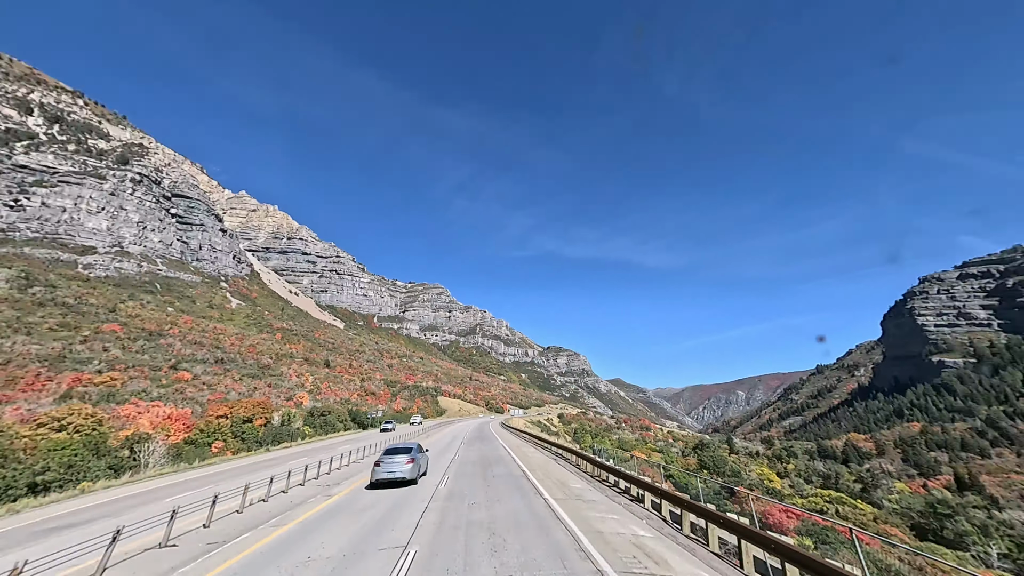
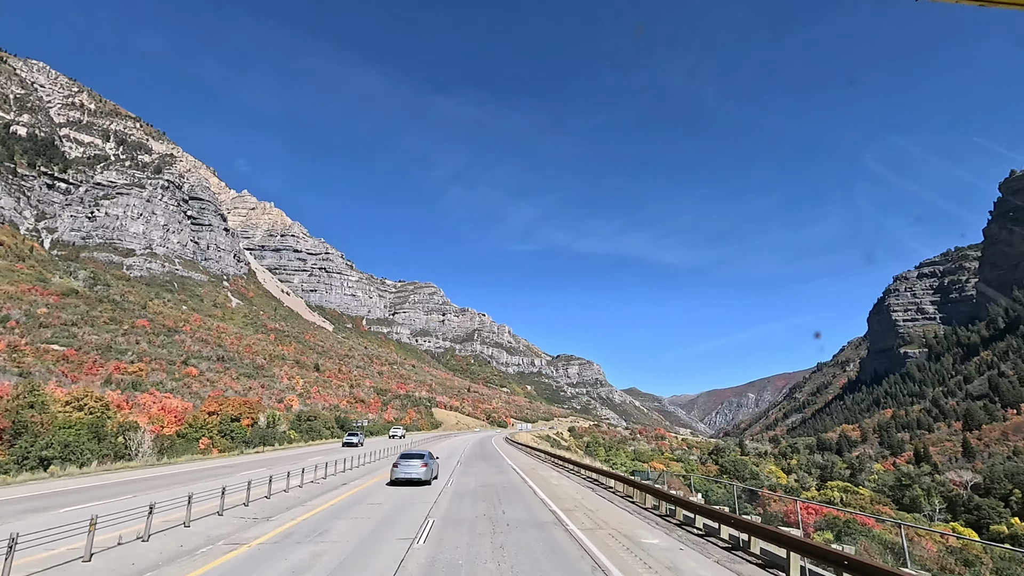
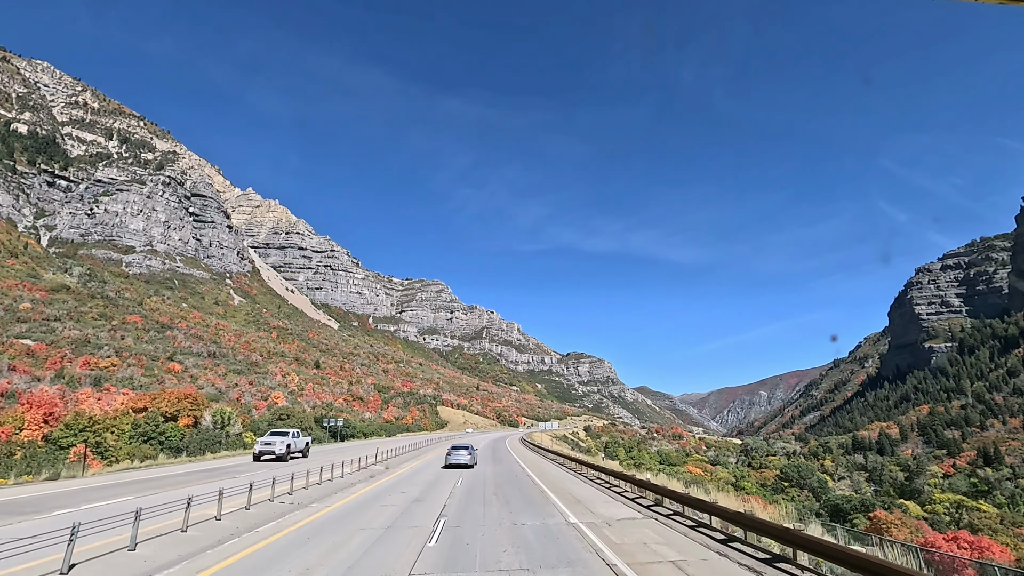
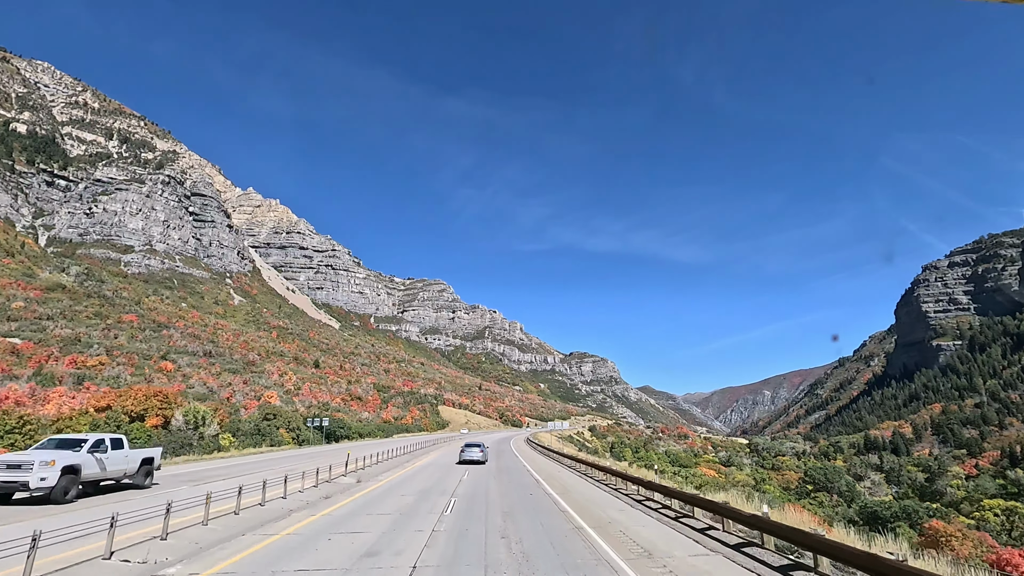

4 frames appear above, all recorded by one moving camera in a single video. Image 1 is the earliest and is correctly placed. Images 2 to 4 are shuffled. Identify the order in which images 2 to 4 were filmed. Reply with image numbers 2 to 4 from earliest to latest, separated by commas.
2, 3, 4
